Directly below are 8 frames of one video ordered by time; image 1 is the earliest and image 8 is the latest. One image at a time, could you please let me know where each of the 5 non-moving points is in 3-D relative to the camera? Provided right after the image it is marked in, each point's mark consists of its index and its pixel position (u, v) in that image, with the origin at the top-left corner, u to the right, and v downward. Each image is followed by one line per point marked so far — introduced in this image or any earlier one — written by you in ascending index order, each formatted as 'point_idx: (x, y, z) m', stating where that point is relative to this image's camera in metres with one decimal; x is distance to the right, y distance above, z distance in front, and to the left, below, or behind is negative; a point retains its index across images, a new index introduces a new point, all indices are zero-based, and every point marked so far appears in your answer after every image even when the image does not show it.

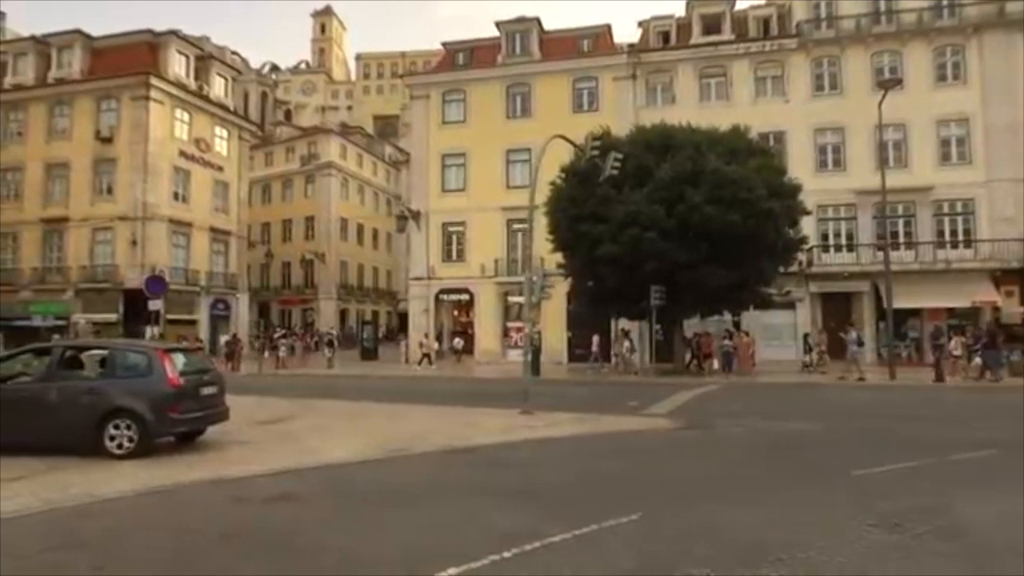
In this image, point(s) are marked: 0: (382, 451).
0: (-2.0, -2.7, +10.7) m
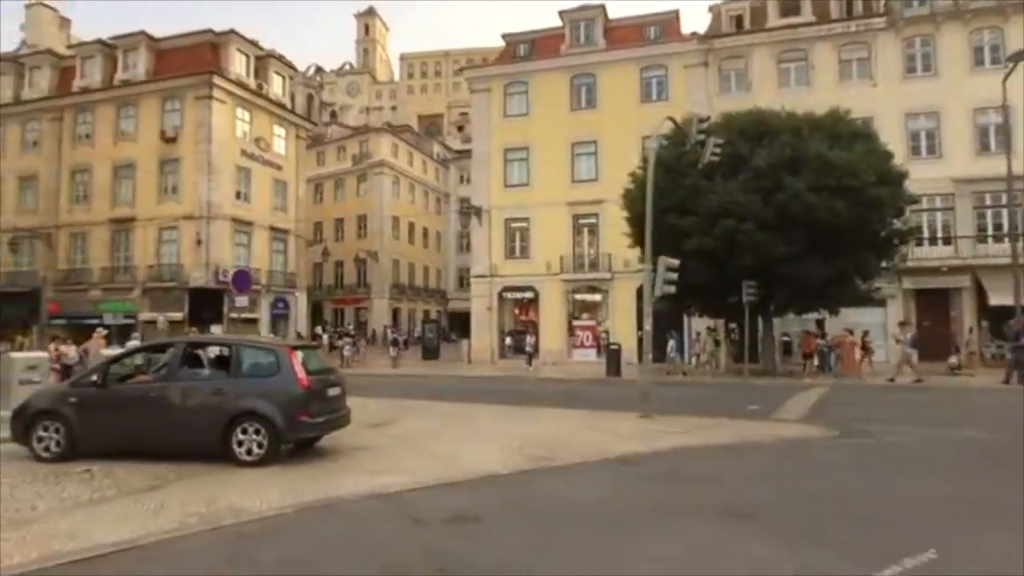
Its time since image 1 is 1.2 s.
0: (+0.3, -2.5, +9.7) m
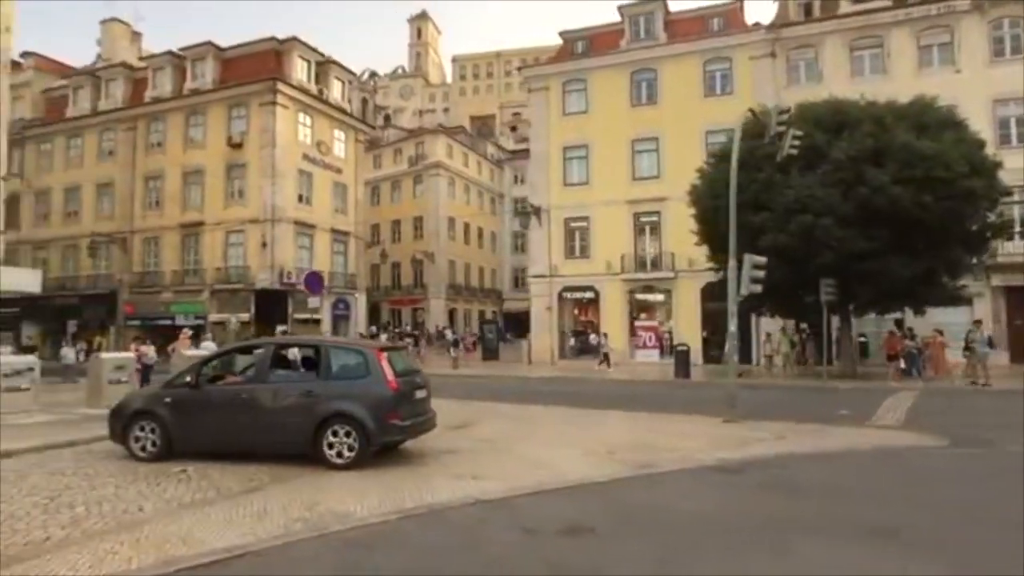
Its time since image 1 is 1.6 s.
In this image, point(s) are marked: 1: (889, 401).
0: (+1.6, -2.5, +9.3) m
1: (+9.6, -2.9, +16.8) m
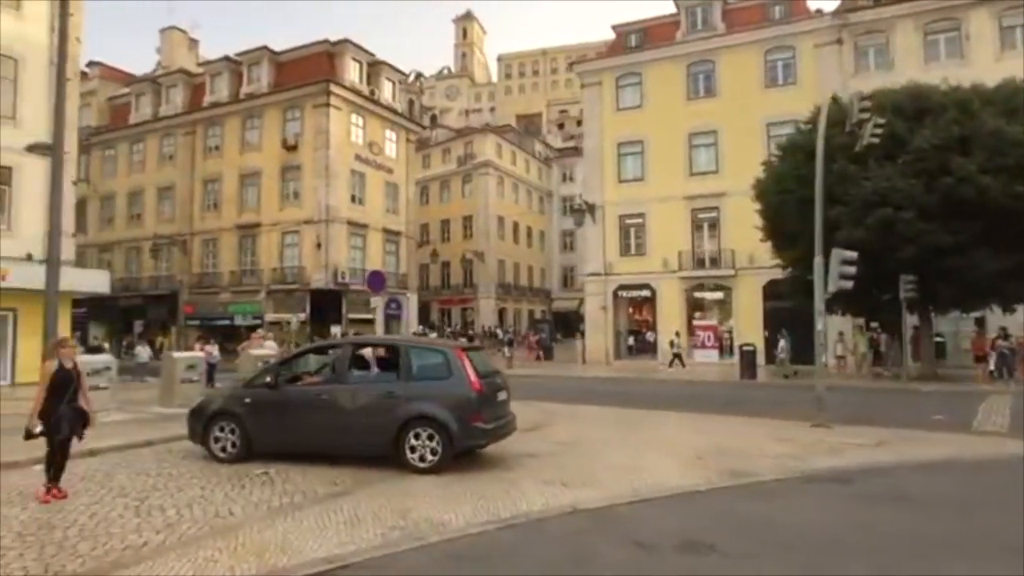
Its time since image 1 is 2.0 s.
0: (+2.8, -2.5, +8.7) m
1: (+11.2, -2.8, +15.7) m
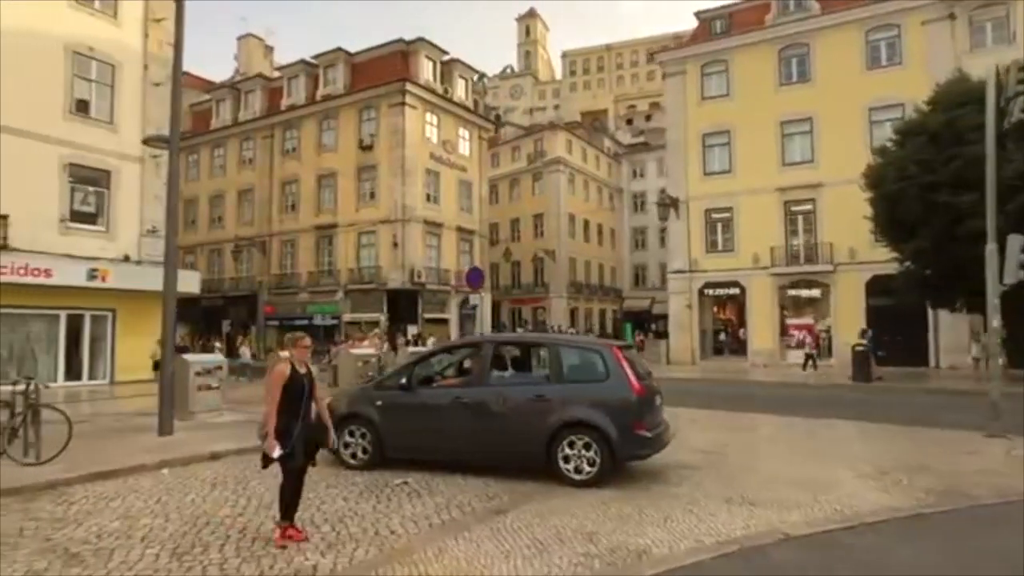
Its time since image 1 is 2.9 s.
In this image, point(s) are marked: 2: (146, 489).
0: (+4.8, -2.3, +7.4) m
1: (+13.7, -2.6, +13.6) m
2: (-4.4, -2.4, +8.0) m
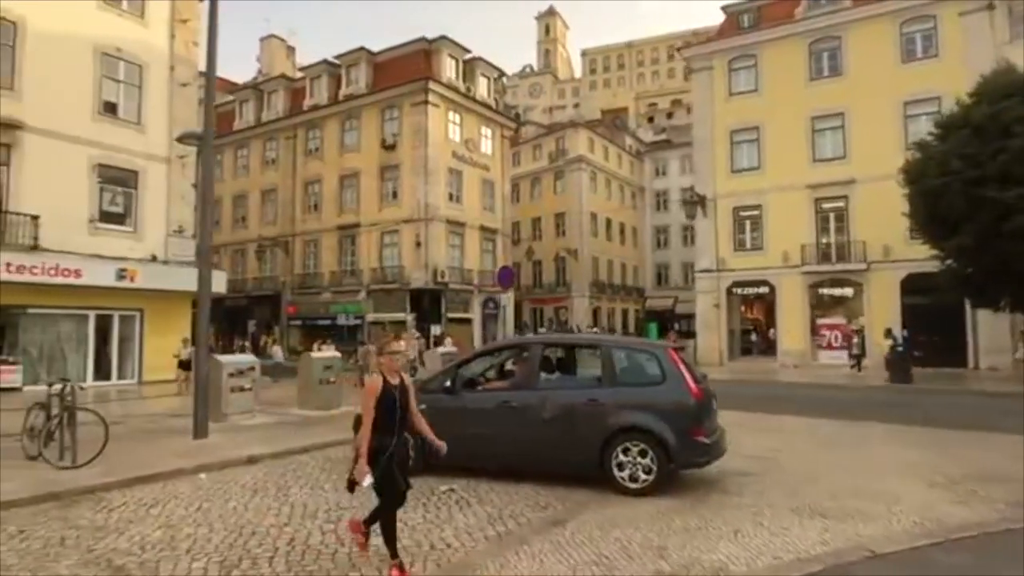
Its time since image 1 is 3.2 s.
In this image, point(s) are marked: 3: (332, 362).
0: (+5.3, -2.3, +6.9) m
1: (+14.5, -2.5, +12.9) m
2: (-3.8, -2.4, +7.7) m
3: (-3.9, -1.6, +14.6) m
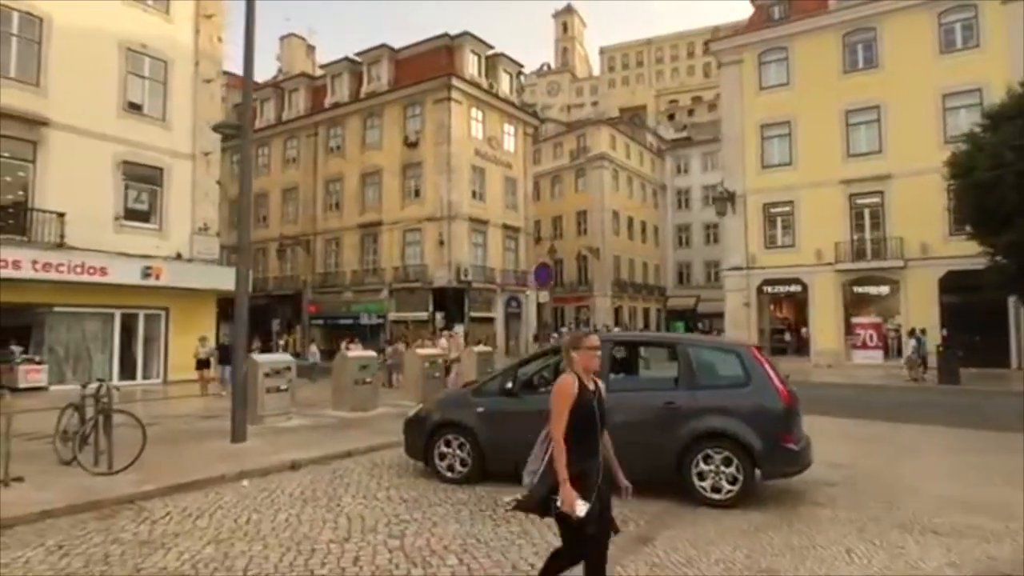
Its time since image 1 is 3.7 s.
0: (+6.1, -2.3, +6.2) m
1: (+15.3, -2.5, +12.0) m
2: (-3.0, -2.3, +7.2) m
3: (-3.0, -1.6, +14.1) m
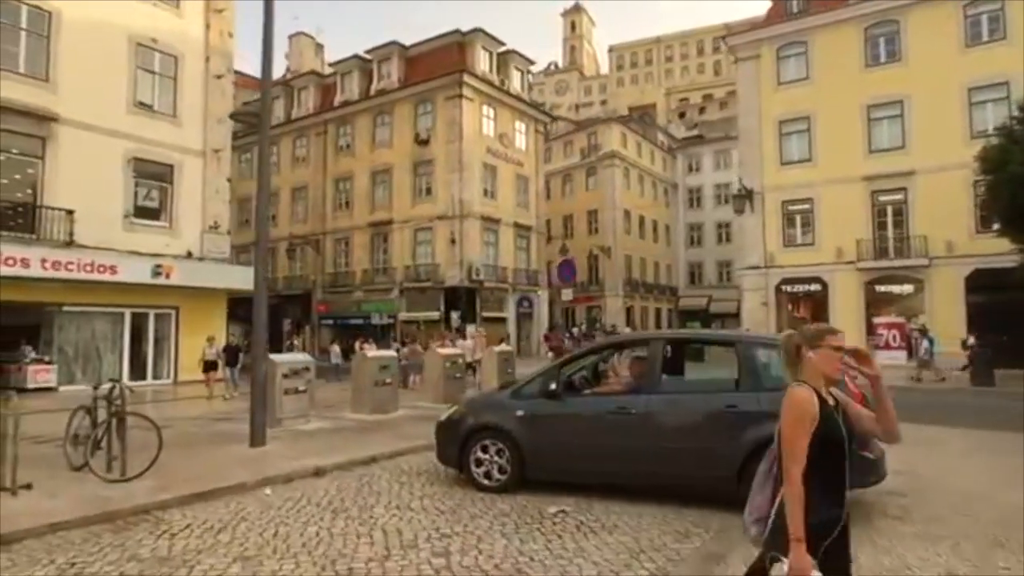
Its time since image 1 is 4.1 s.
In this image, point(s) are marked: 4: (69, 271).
0: (+6.5, -2.2, +5.6) m
1: (+15.8, -2.4, +11.3) m
2: (-2.6, -2.3, +6.6) m
3: (-2.5, -1.5, +13.5) m
4: (-13.0, +0.5, +19.5) m
